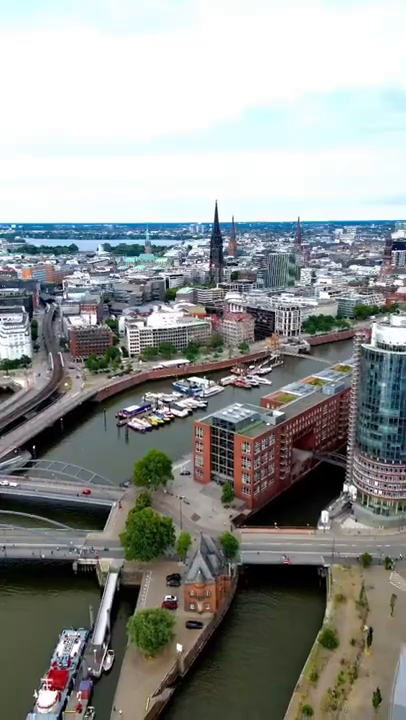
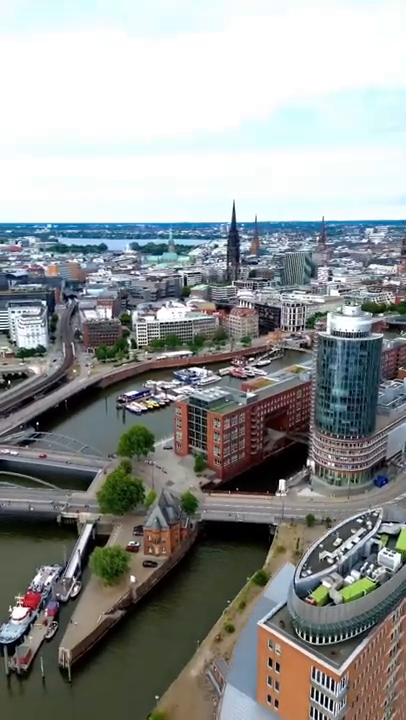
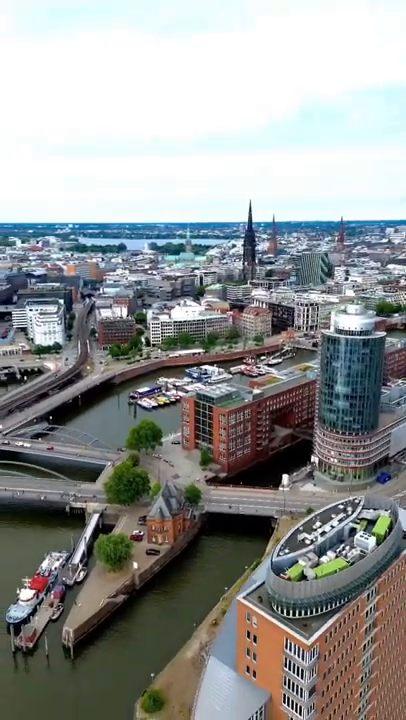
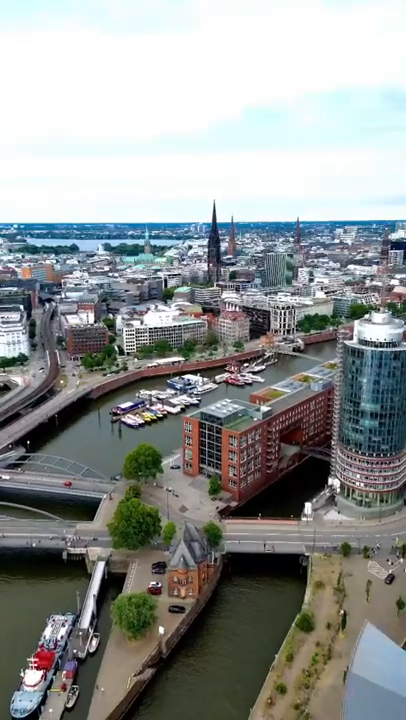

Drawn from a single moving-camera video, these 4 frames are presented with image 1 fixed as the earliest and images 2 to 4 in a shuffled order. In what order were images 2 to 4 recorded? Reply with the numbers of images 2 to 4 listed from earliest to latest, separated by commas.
4, 2, 3
